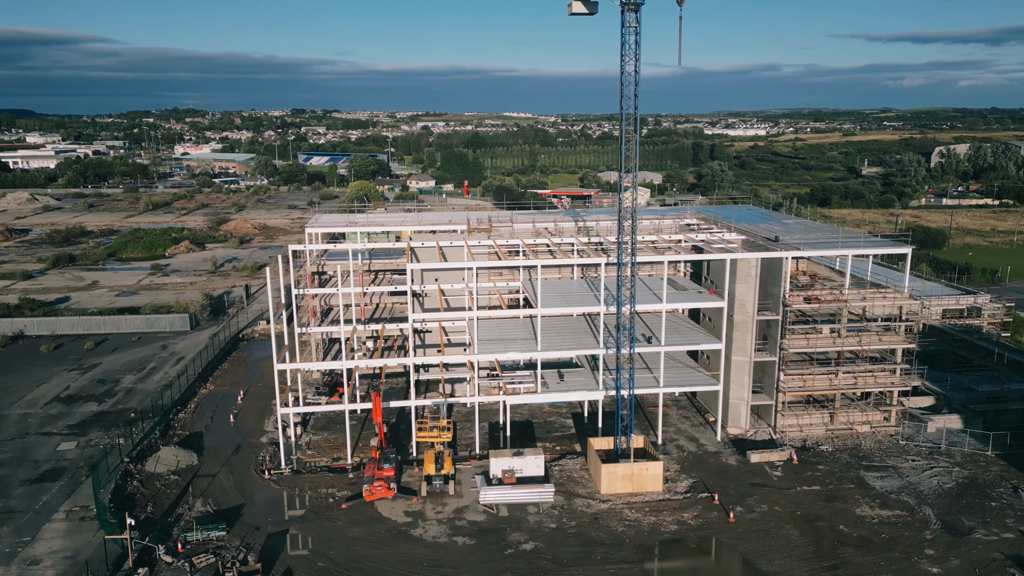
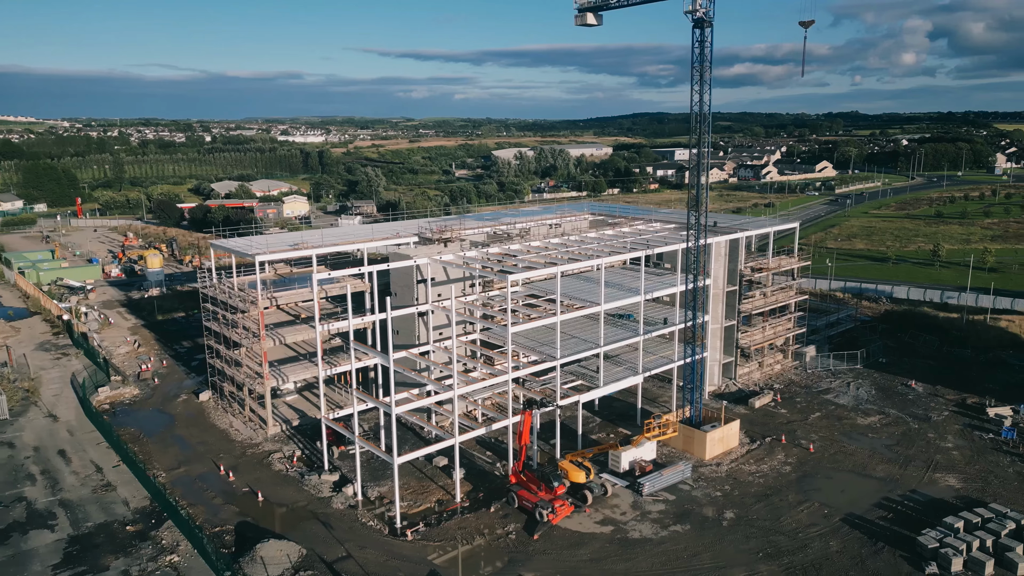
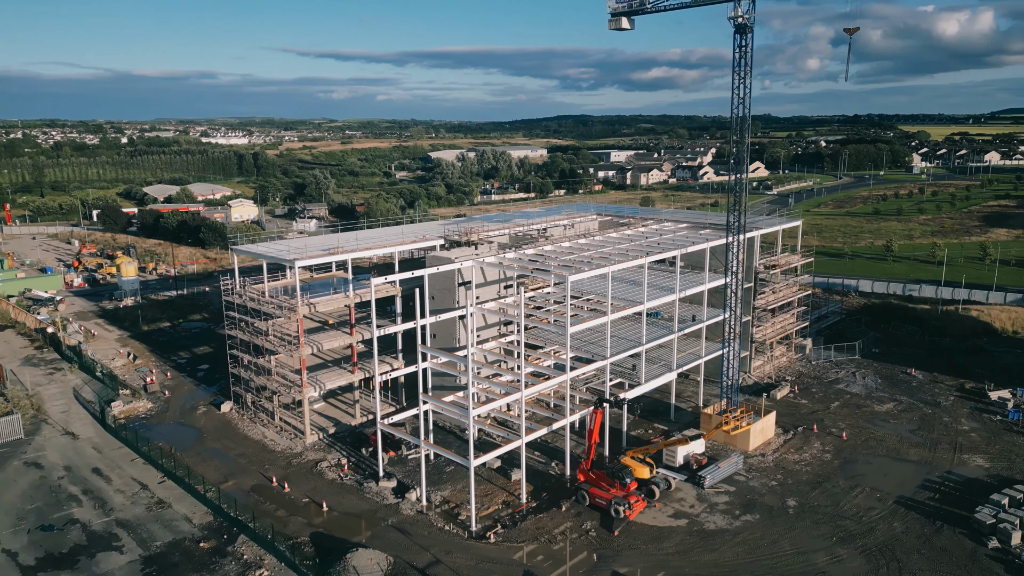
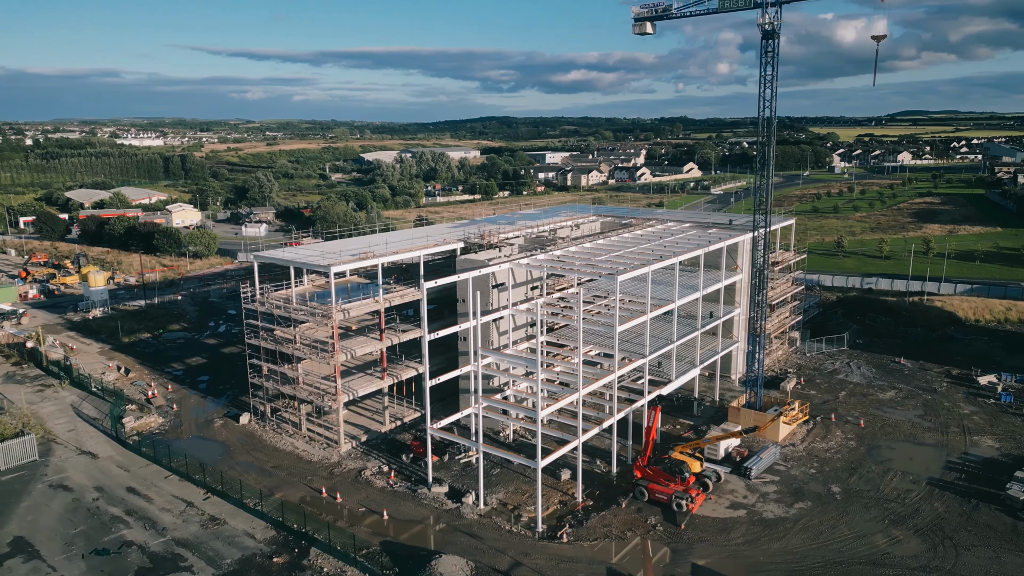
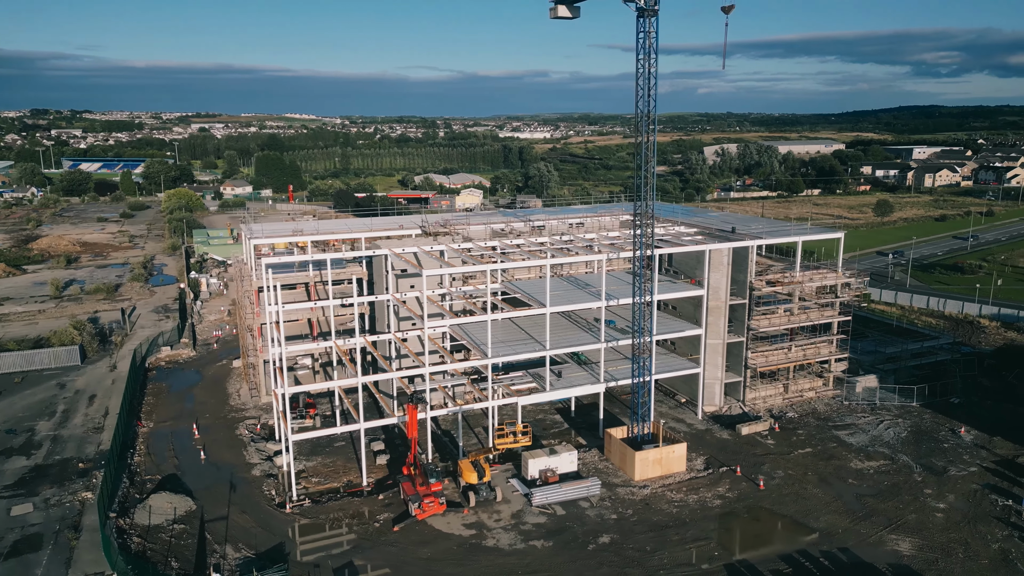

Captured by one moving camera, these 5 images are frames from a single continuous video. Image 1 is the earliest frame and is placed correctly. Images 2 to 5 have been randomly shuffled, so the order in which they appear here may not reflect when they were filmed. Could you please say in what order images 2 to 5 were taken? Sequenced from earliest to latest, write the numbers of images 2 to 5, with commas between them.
5, 2, 3, 4
